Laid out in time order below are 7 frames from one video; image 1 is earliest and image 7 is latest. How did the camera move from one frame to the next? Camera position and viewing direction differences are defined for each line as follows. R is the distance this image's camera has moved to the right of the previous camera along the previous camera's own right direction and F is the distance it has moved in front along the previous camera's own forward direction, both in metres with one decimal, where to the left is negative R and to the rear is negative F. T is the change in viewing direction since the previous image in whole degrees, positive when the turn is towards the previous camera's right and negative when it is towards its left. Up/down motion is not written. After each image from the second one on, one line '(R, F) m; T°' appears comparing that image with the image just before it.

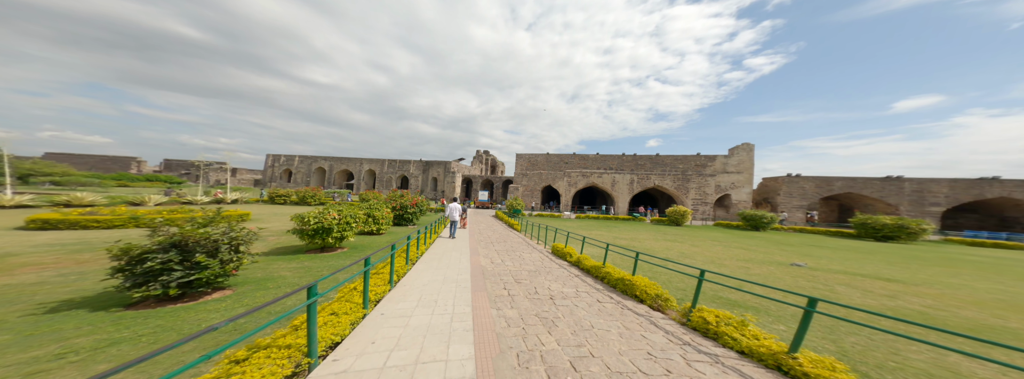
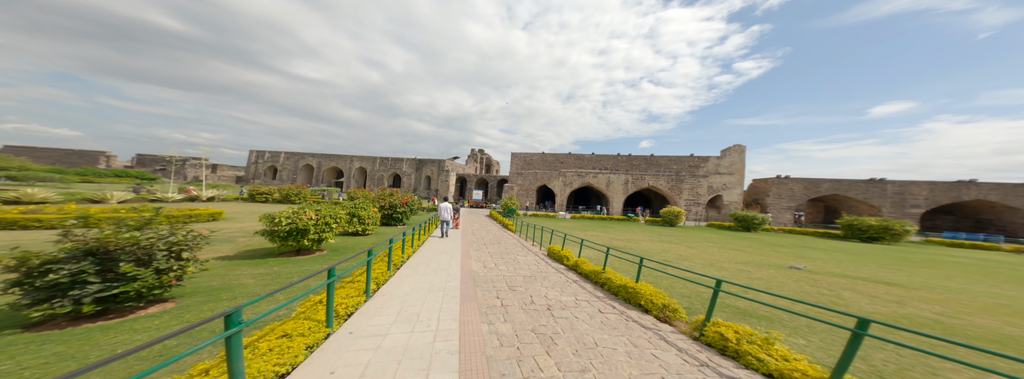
(0.0, +0.4) m; +2°
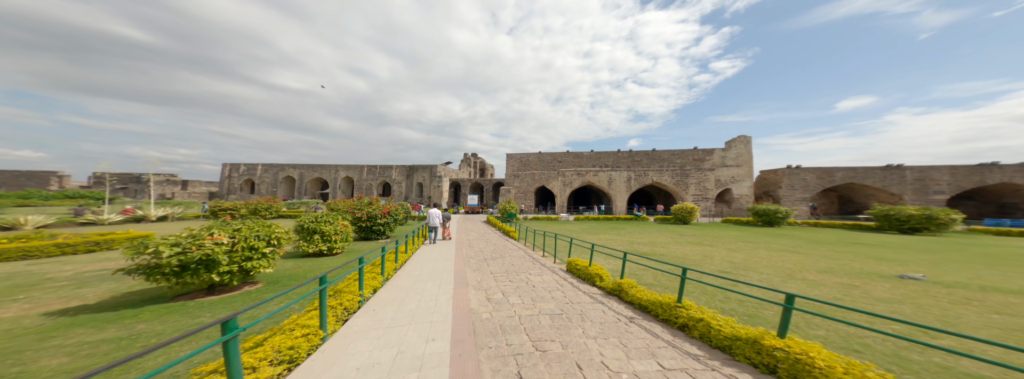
(-0.3, +1.9) m; +2°
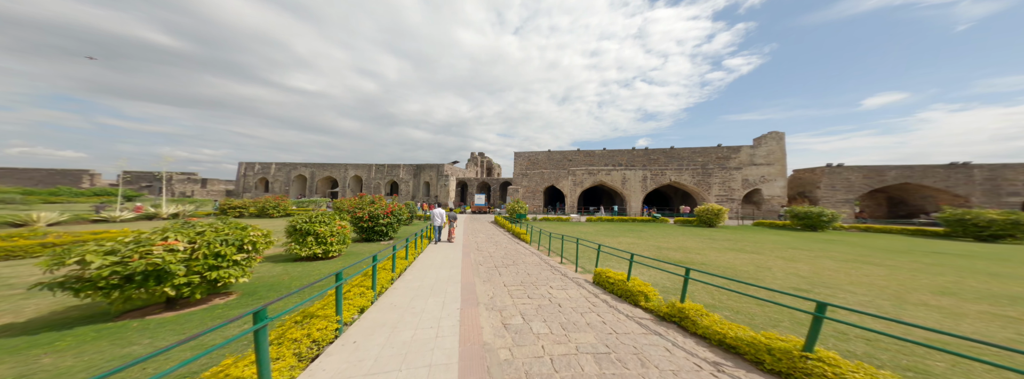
(-0.2, +1.0) m; -2°
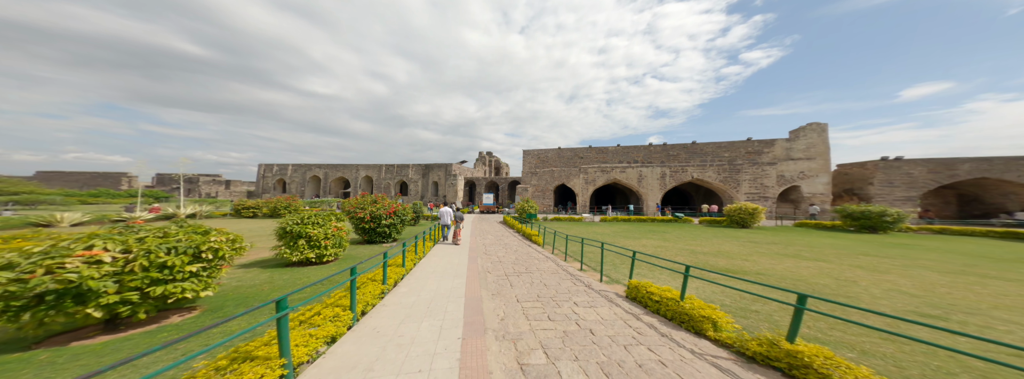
(-0.1, +1.0) m; -3°
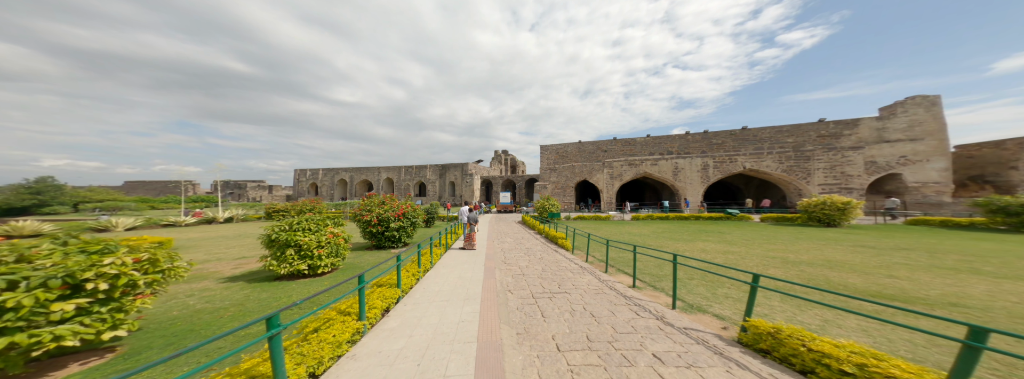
(-0.2, +1.6) m; -5°
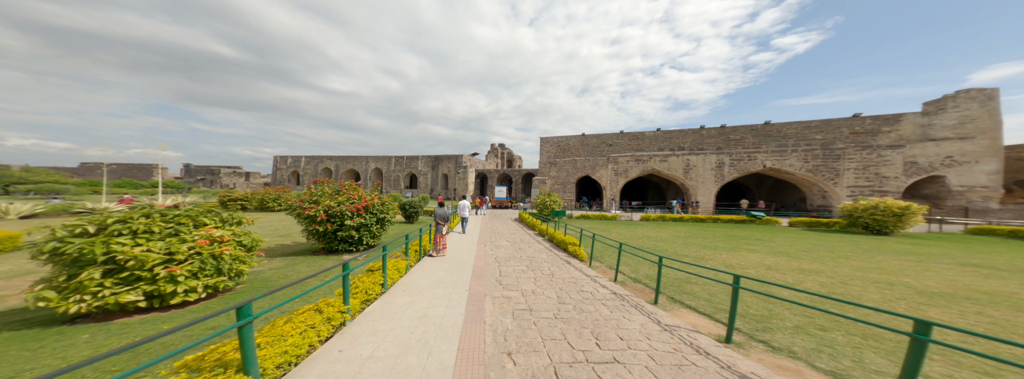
(-0.2, +2.5) m; +2°
